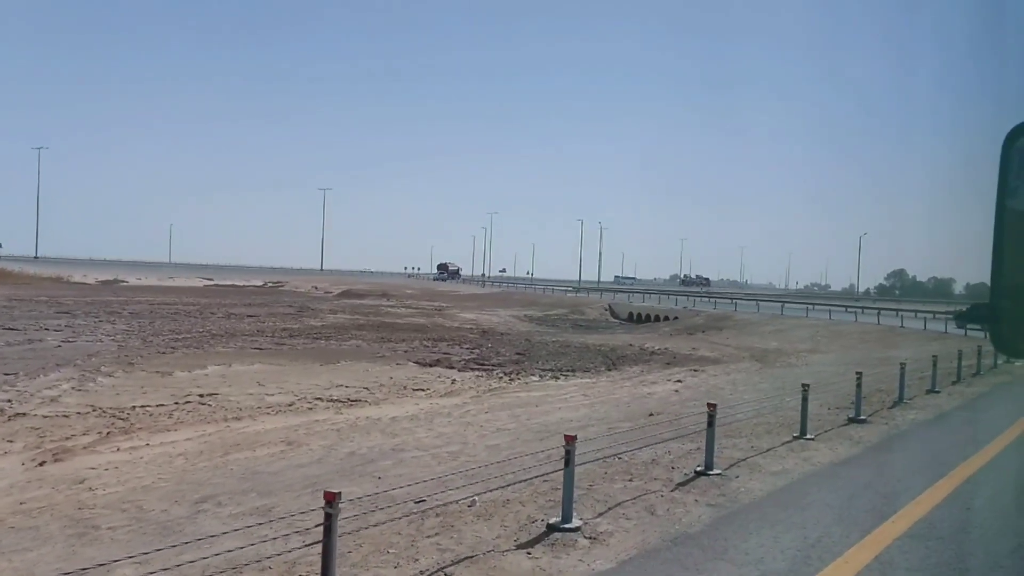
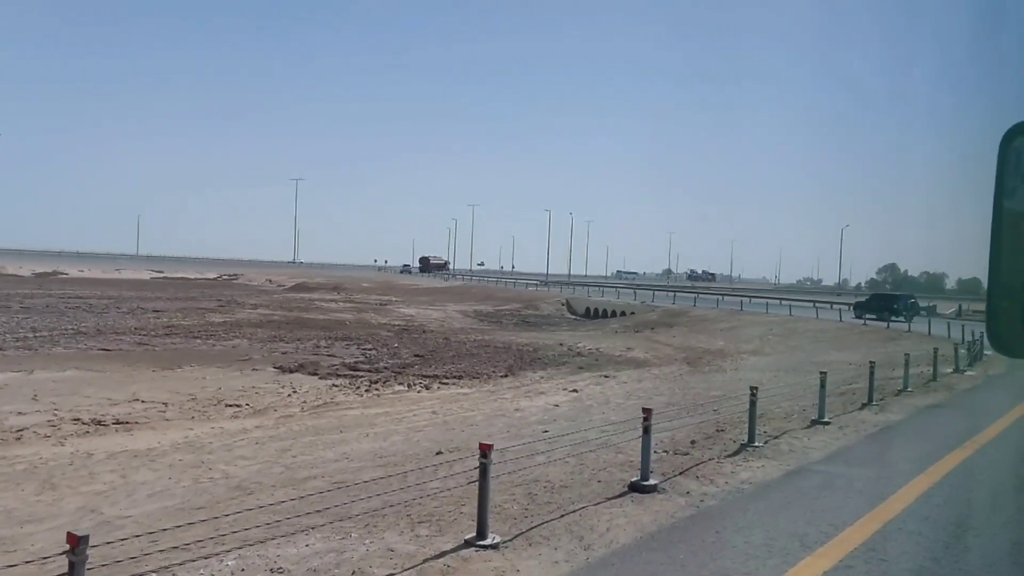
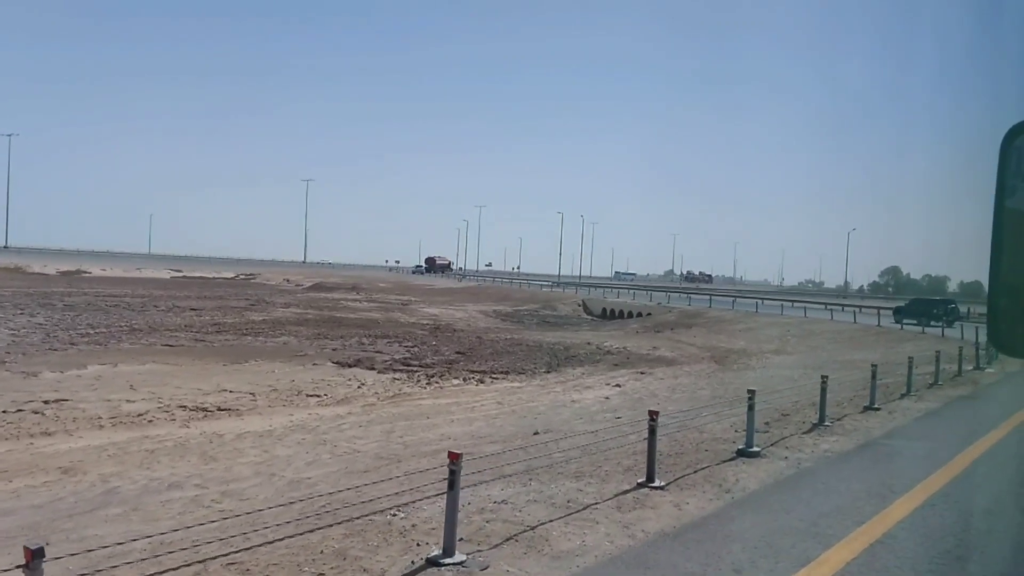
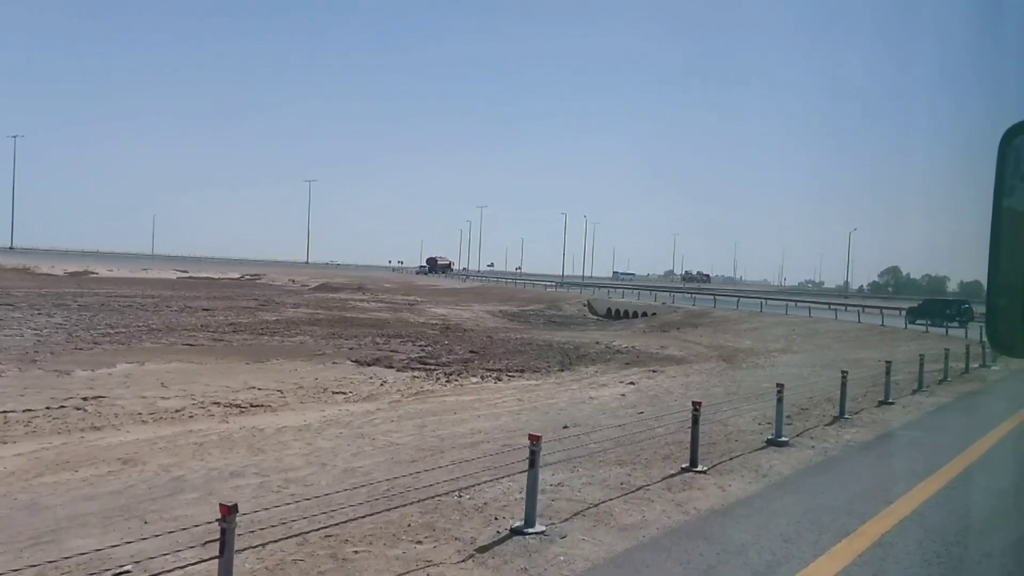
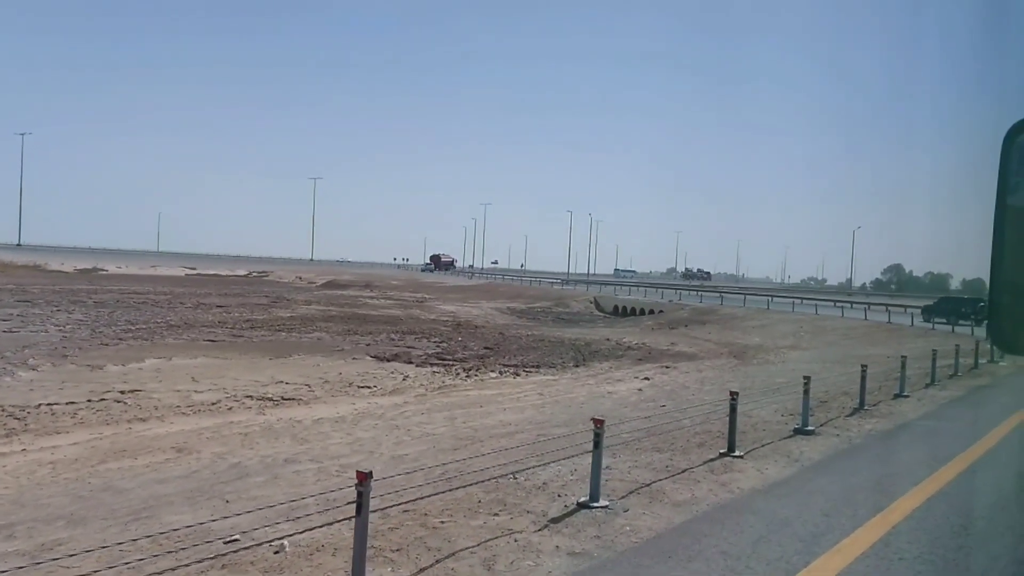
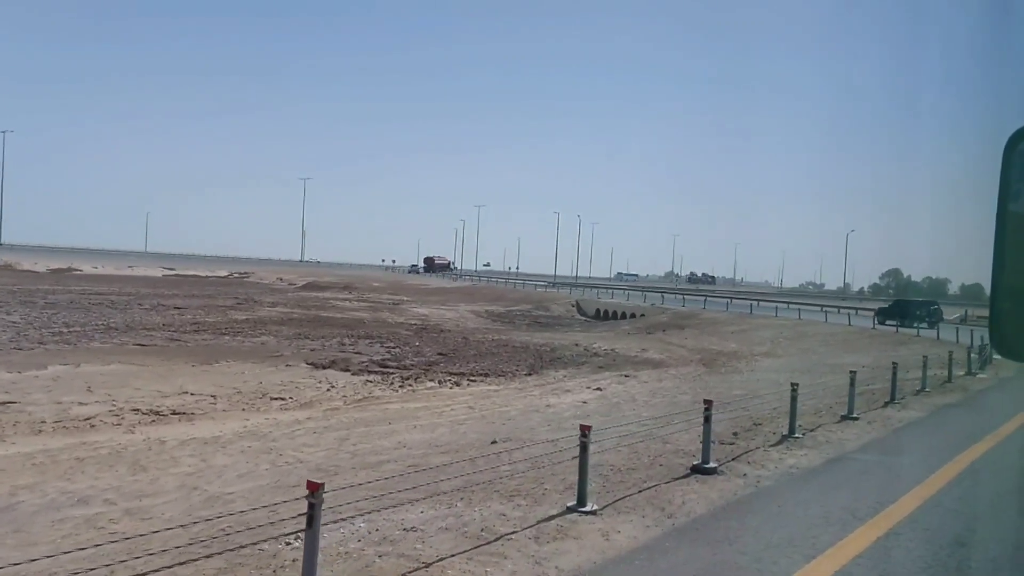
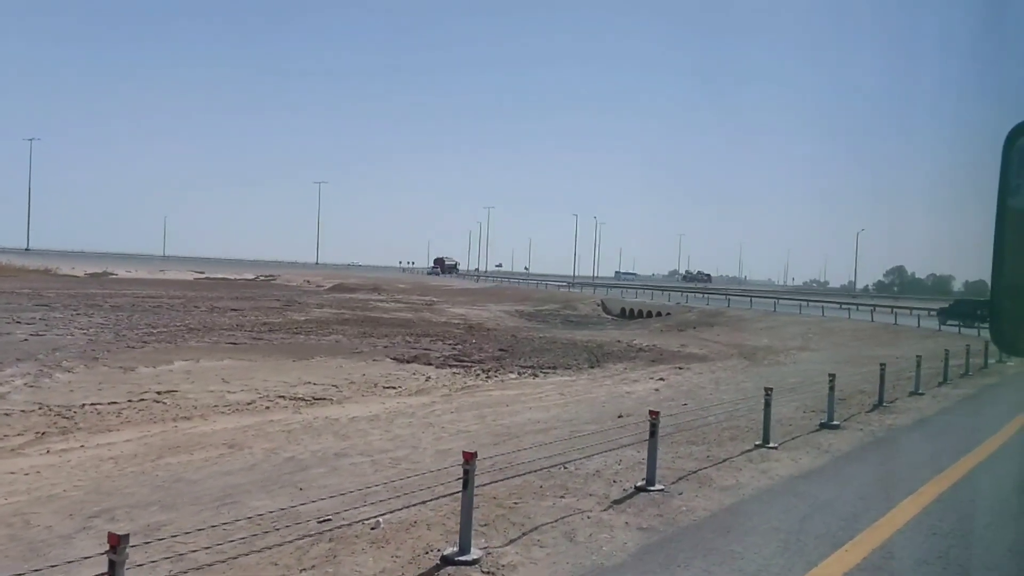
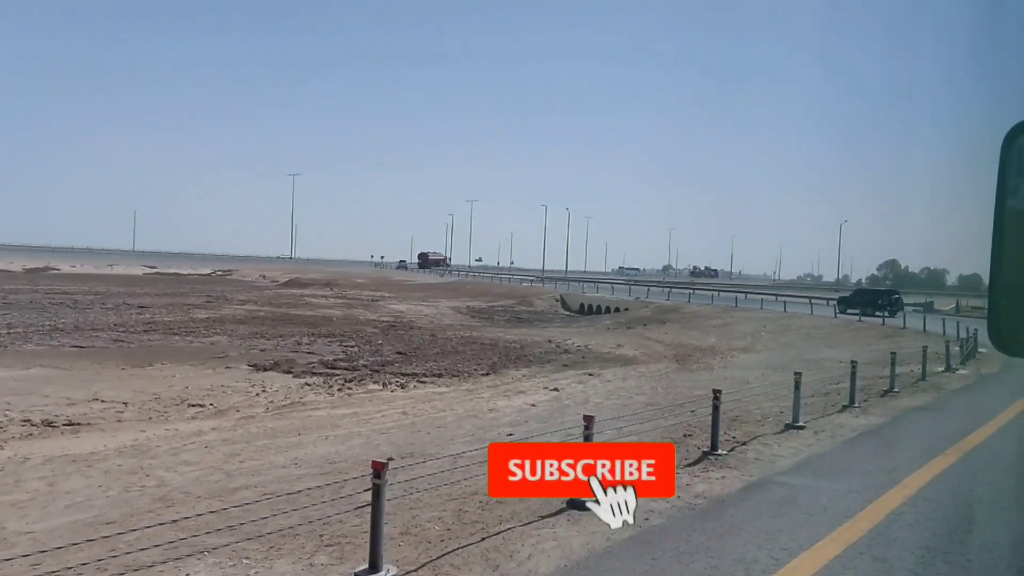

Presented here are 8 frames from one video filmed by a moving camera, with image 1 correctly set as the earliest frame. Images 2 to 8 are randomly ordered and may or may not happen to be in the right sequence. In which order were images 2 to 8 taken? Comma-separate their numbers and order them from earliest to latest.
7, 5, 4, 3, 6, 2, 8
